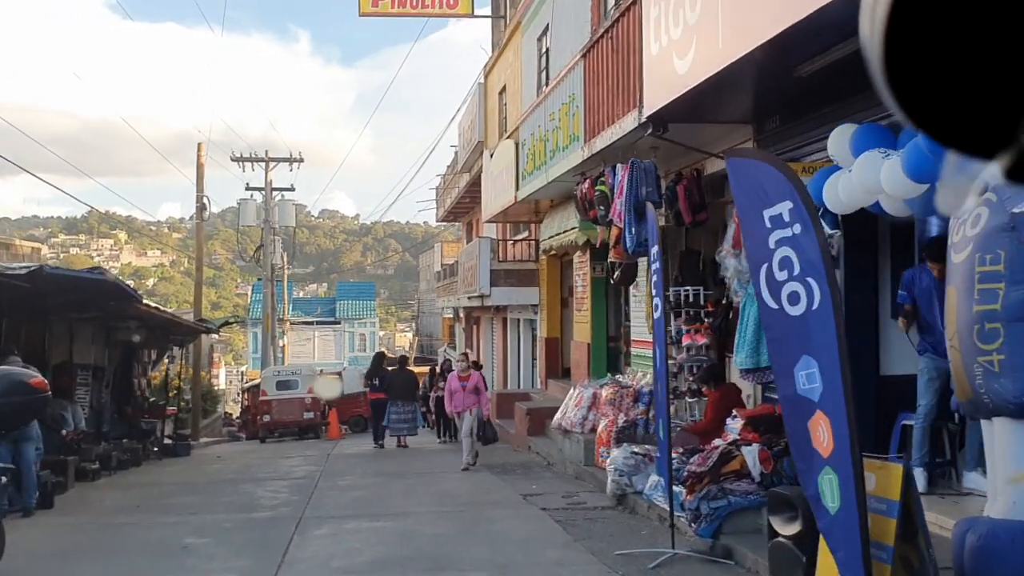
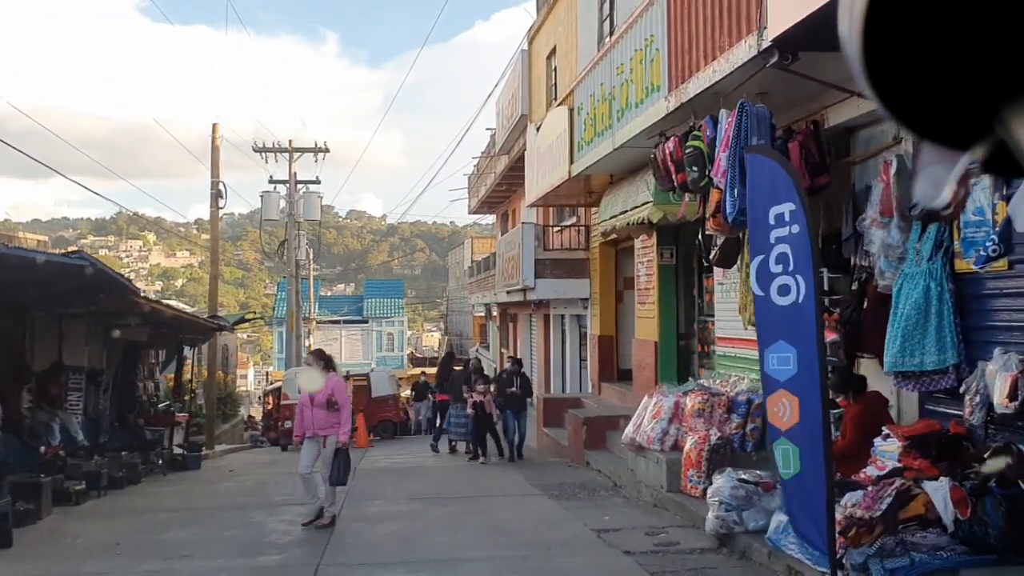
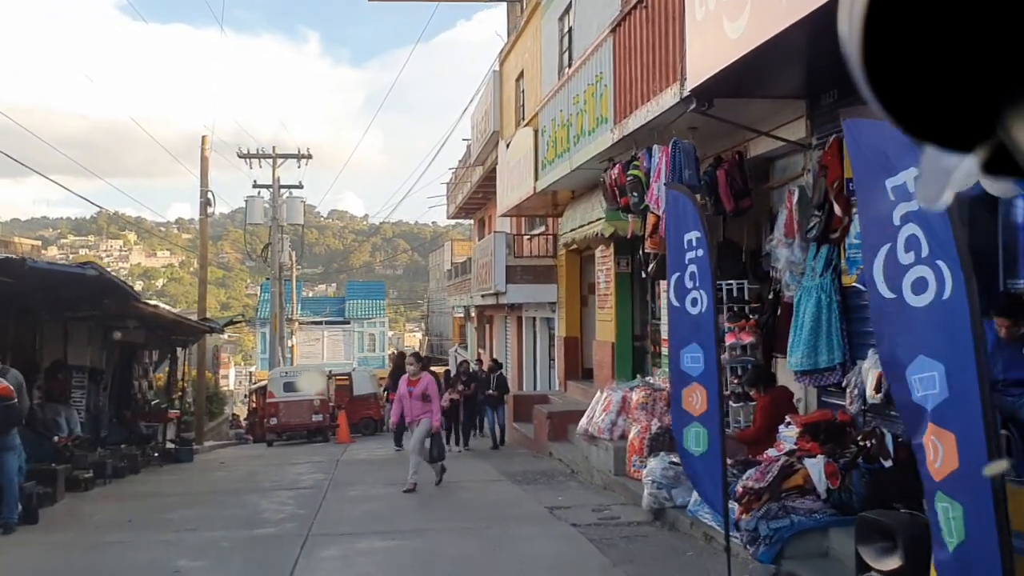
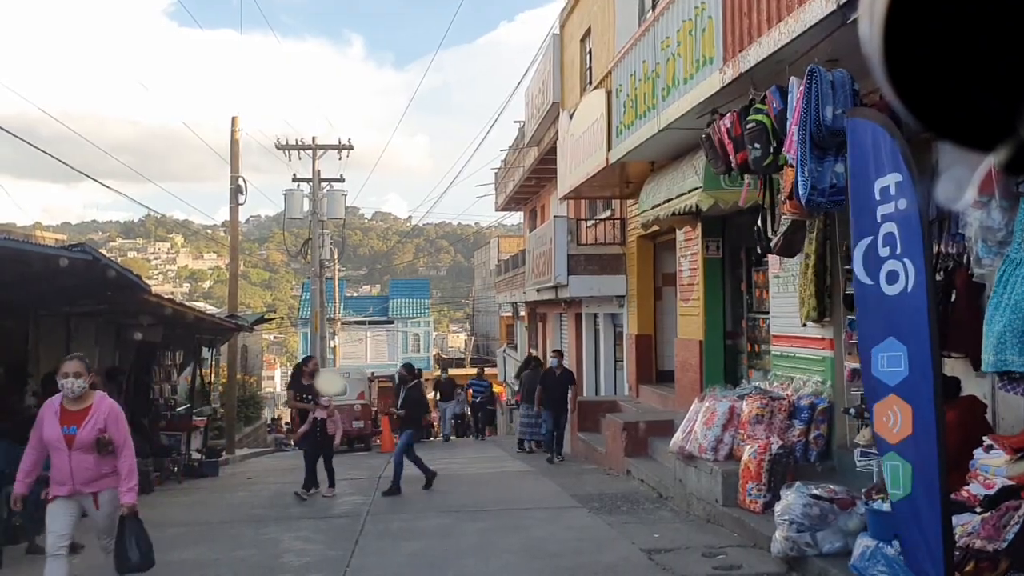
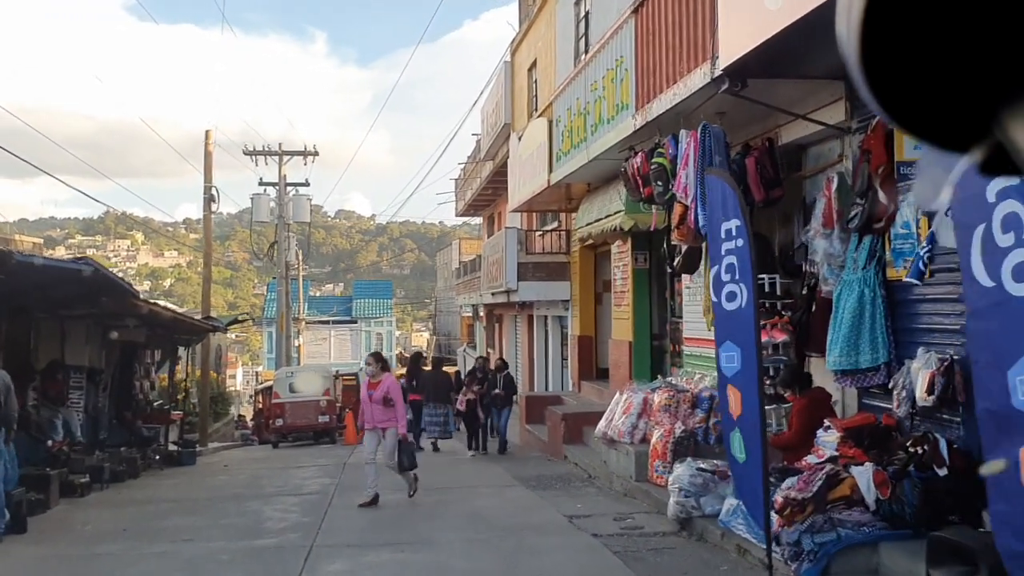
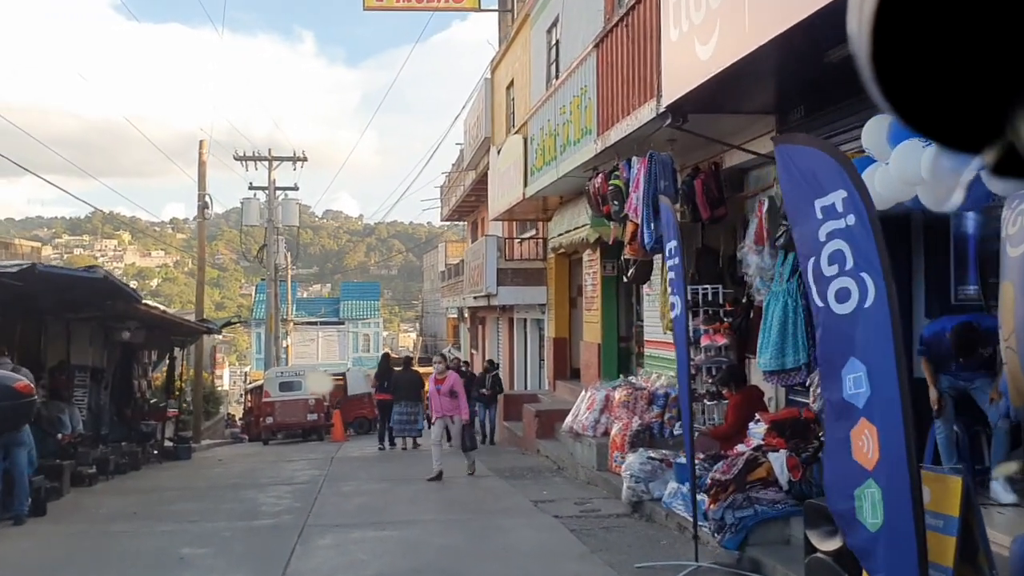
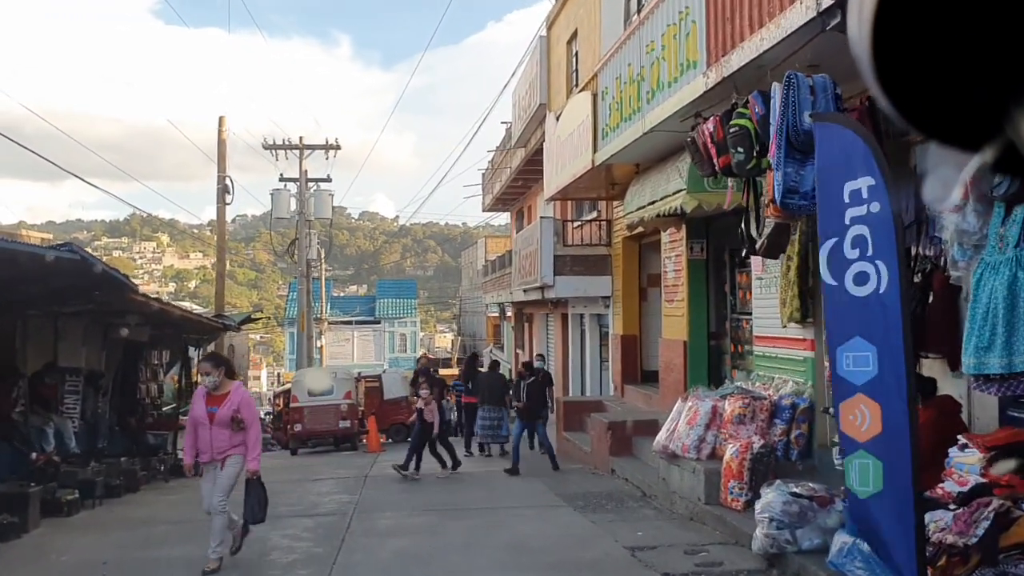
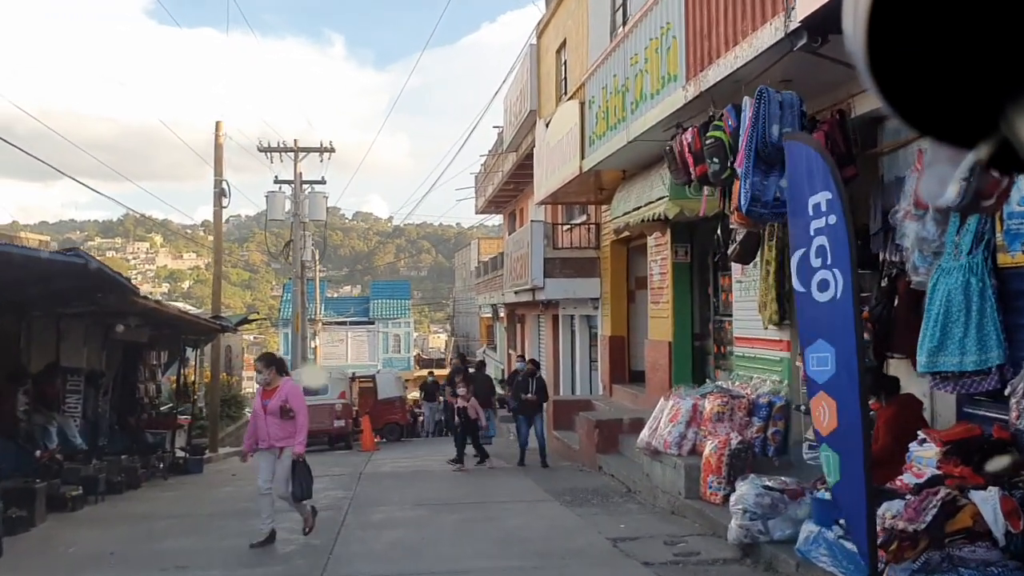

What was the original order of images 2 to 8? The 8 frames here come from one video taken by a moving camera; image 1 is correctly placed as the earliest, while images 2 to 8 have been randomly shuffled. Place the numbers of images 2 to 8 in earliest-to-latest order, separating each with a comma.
6, 3, 5, 2, 8, 7, 4
